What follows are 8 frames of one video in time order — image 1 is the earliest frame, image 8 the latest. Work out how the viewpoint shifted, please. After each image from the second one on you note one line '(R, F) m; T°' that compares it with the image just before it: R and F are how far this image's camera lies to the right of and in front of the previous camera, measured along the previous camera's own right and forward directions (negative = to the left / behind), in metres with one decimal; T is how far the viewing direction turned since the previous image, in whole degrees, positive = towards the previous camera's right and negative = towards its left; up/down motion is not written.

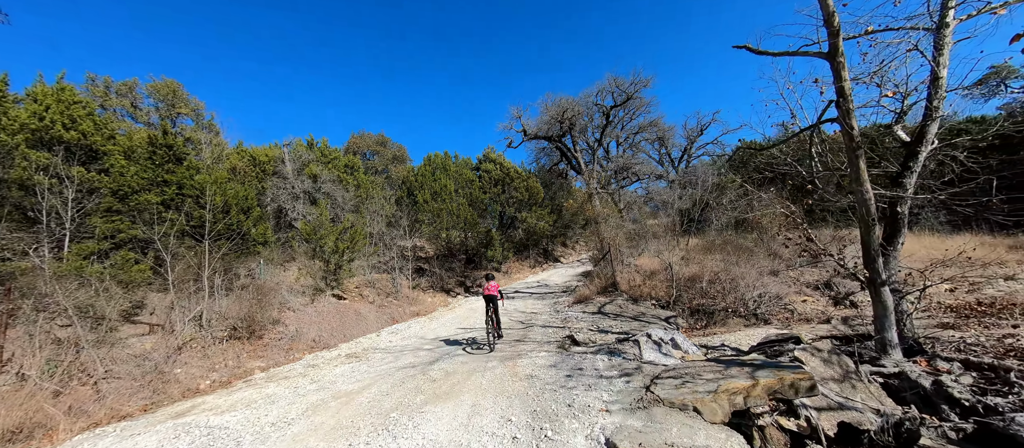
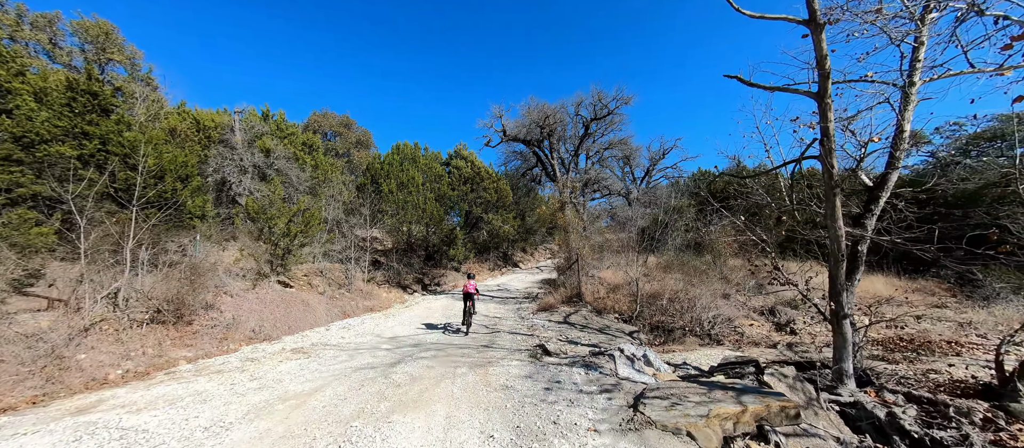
(-0.4, +0.3) m; +7°
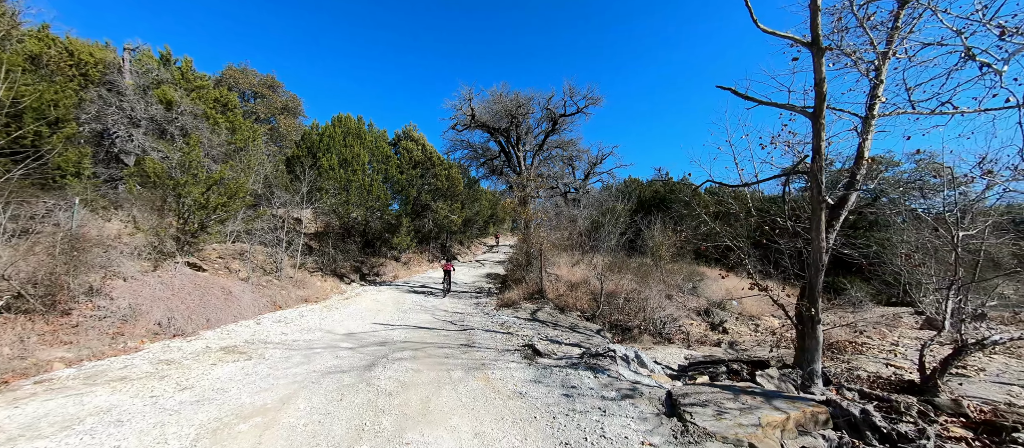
(-1.2, +0.6) m; +12°
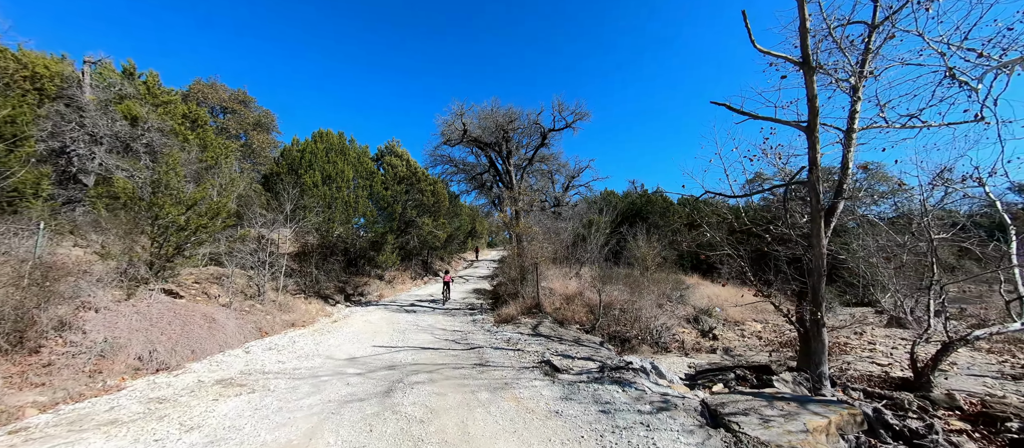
(-0.7, +0.1) m; +4°
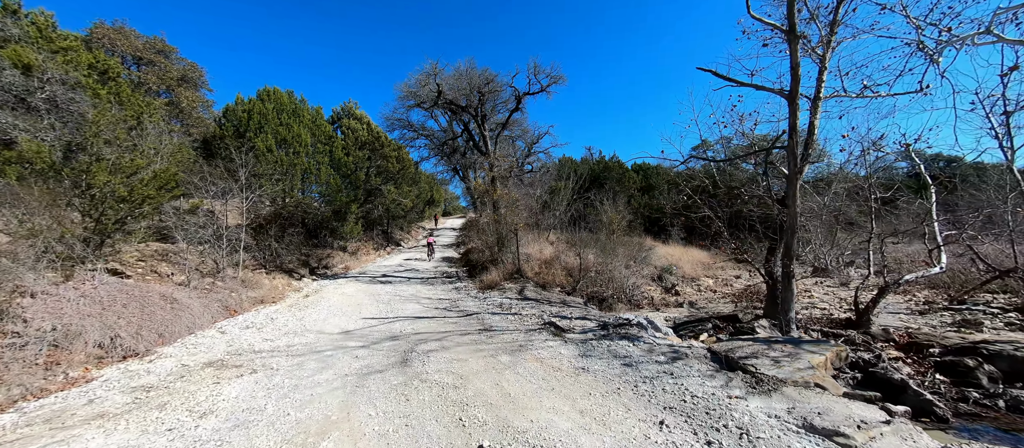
(-0.9, +0.1) m; +8°
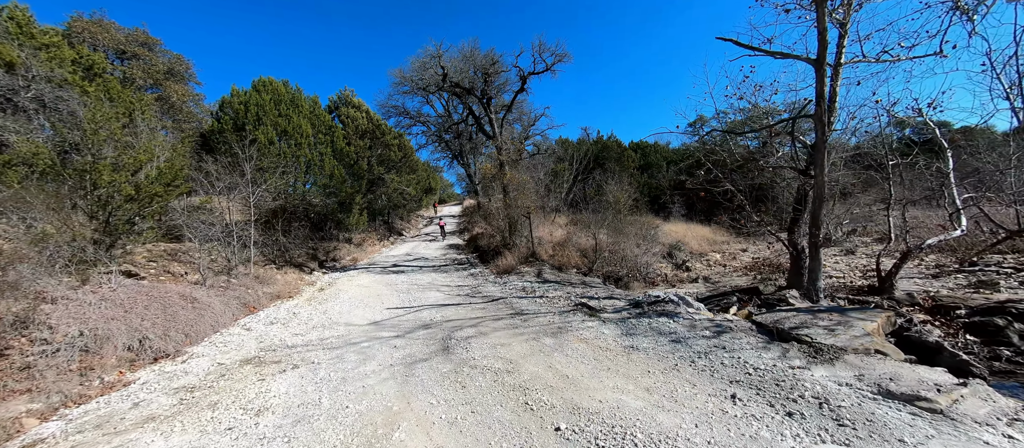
(-0.6, +0.1) m; +1°
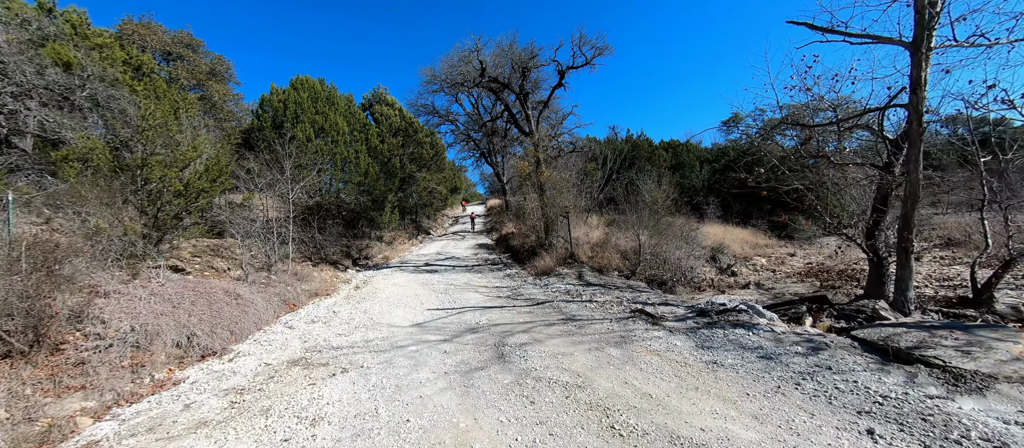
(-0.5, +0.4) m; -3°
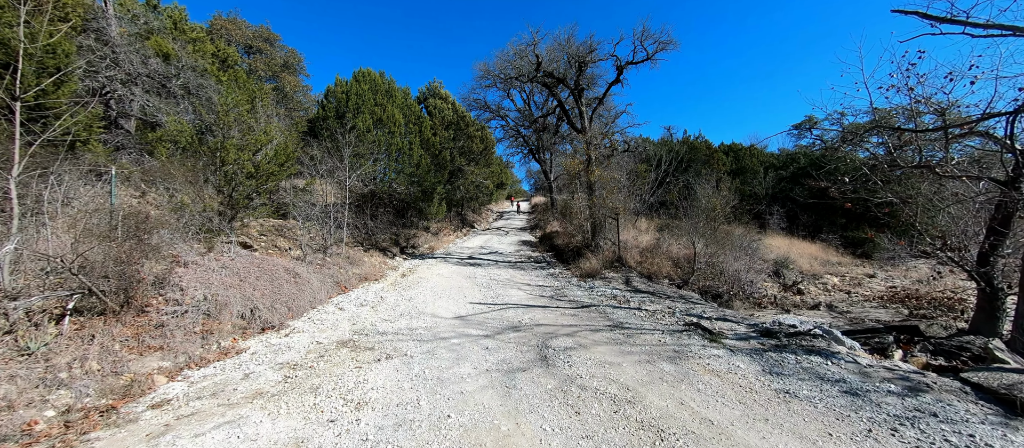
(-0.1, +0.2) m; -7°
